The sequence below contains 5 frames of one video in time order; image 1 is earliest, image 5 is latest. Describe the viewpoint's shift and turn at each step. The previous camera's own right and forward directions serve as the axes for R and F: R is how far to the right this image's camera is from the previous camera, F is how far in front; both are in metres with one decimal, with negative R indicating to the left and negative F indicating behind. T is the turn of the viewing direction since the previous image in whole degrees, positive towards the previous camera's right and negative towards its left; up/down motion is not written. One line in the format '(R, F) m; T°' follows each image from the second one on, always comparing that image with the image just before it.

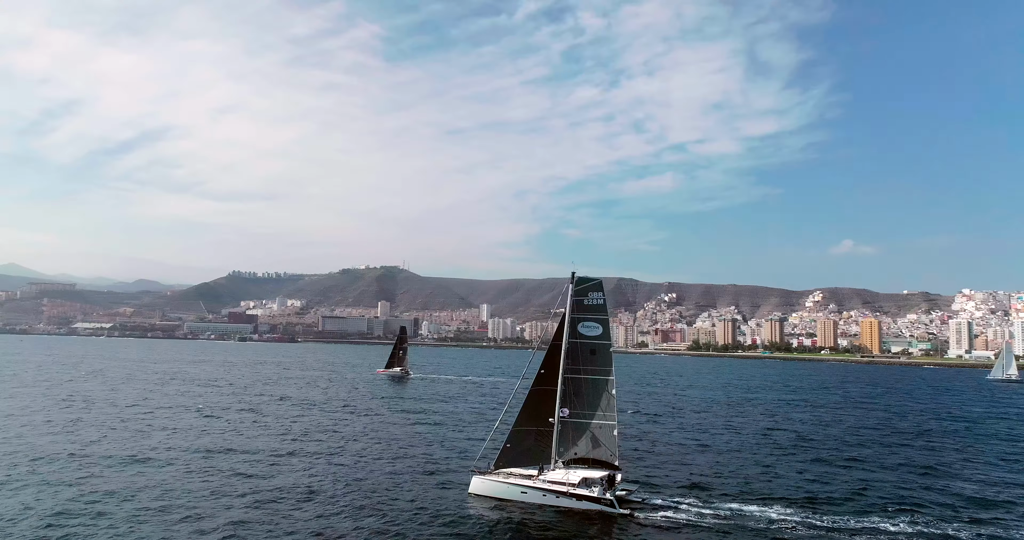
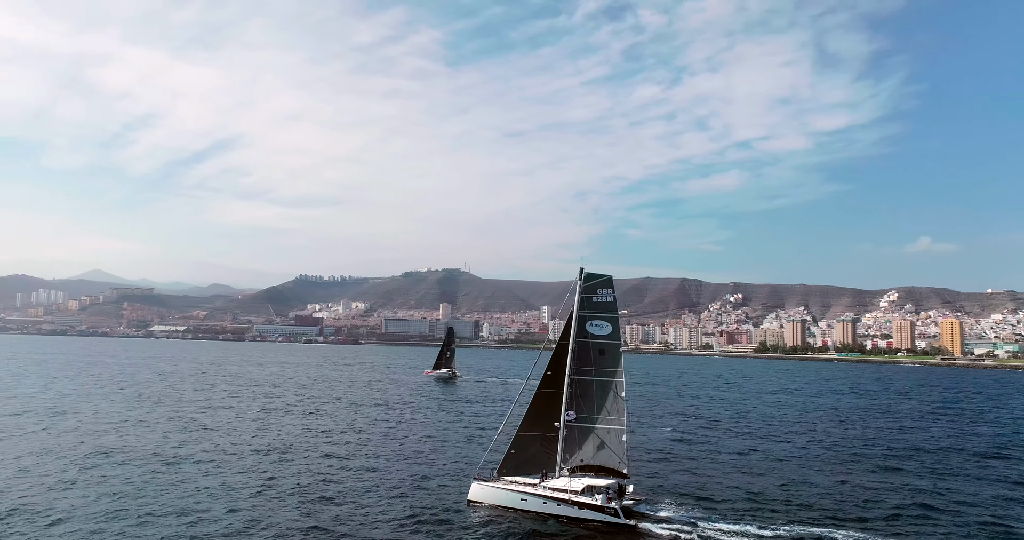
(+0.2, +0.5) m; -5°
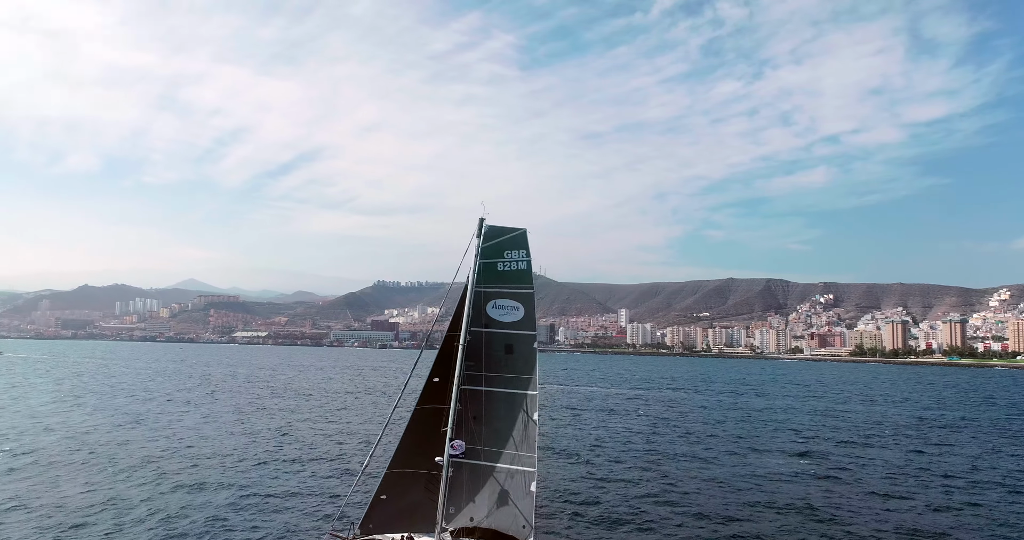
(+0.5, +2.2) m; -6°
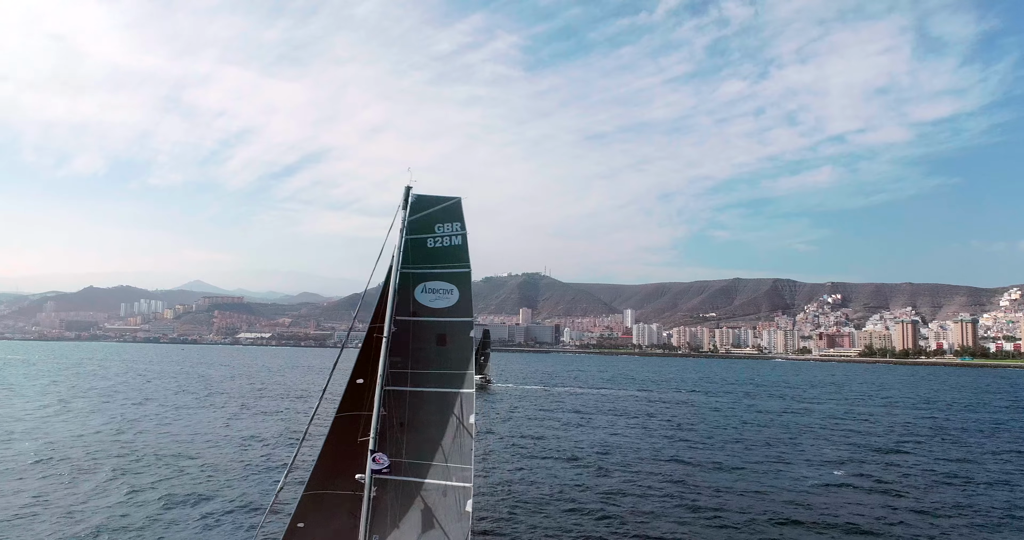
(+0.1, +0.7) m; 0°
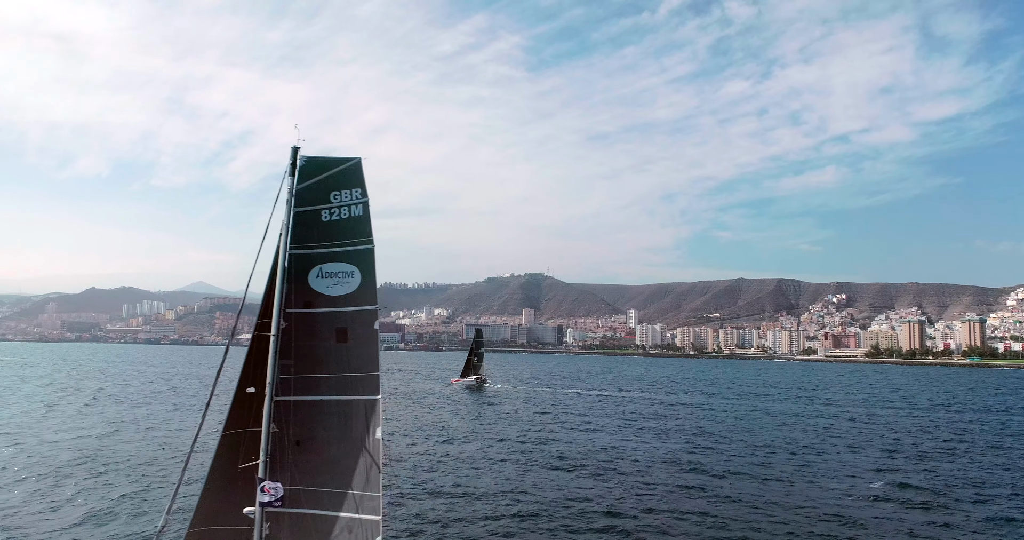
(+0.1, +0.6) m; 0°
